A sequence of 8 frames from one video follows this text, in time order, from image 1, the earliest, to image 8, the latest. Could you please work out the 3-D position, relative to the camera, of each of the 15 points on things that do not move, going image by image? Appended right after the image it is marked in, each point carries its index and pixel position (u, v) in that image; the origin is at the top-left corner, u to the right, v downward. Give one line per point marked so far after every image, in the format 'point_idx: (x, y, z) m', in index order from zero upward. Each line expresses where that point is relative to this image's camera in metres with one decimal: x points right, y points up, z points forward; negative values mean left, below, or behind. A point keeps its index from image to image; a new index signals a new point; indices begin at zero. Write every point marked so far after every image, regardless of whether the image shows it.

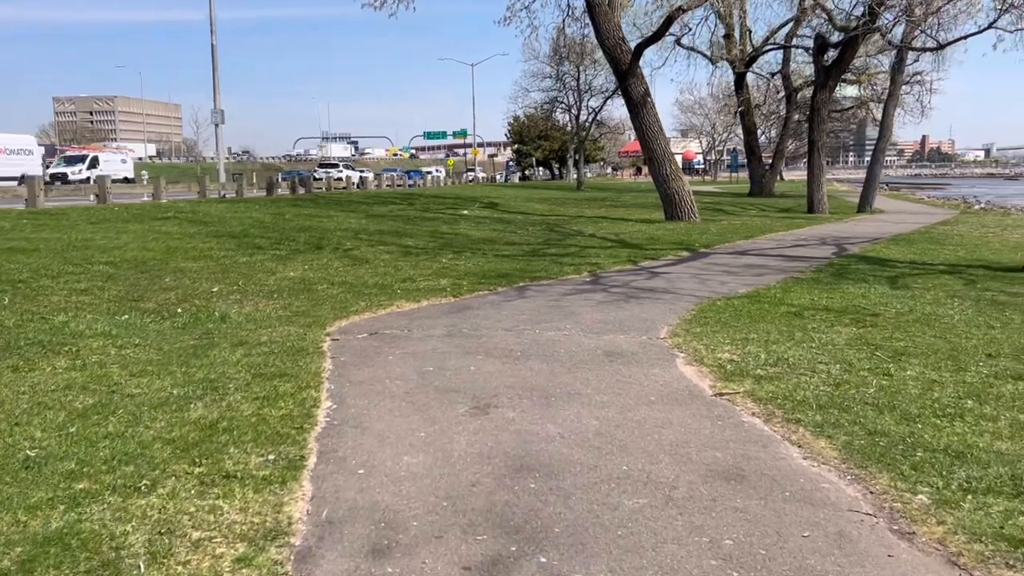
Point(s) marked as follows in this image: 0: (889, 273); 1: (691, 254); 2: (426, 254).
0: (+4.8, +0.2, +11.5) m
1: (+2.8, +0.5, +14.3) m
2: (-1.3, +0.5, +13.1) m
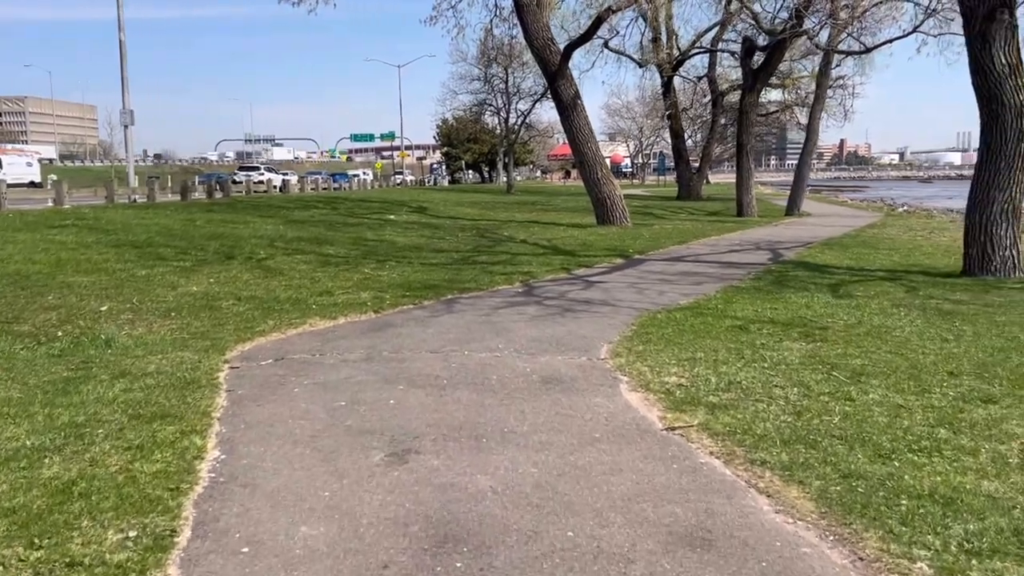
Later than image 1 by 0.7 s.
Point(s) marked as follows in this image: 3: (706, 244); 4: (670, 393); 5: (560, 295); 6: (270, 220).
0: (+3.9, +0.1, +11.2) m
1: (+1.7, +0.4, +13.8) m
2: (-2.2, +0.3, +12.2) m
3: (+3.7, +0.8, +17.1) m
4: (+0.9, -0.6, +5.4) m
5: (+0.5, -0.1, +9.9) m
6: (-5.3, +1.5, +19.7) m
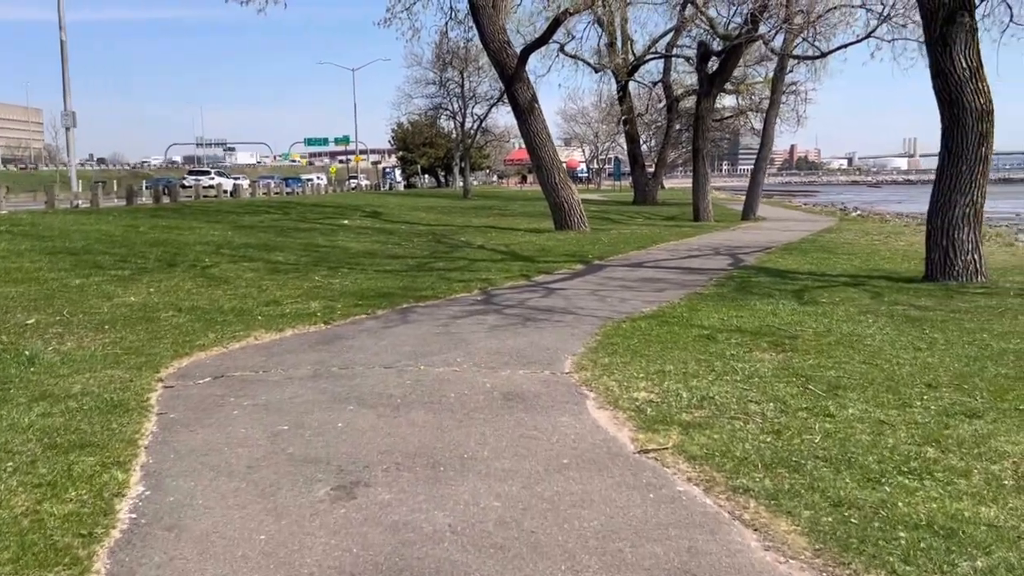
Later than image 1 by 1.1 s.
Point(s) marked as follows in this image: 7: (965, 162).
0: (+3.4, 0.0, +11.0) m
1: (+1.1, +0.3, +13.5) m
2: (-2.8, +0.2, +11.7) m
3: (+2.9, +0.7, +16.9) m
4: (+0.7, -0.7, +5.1) m
5: (+0.1, -0.2, +9.5) m
6: (-6.2, +1.3, +19.1) m
7: (+5.7, +1.6, +11.2) m
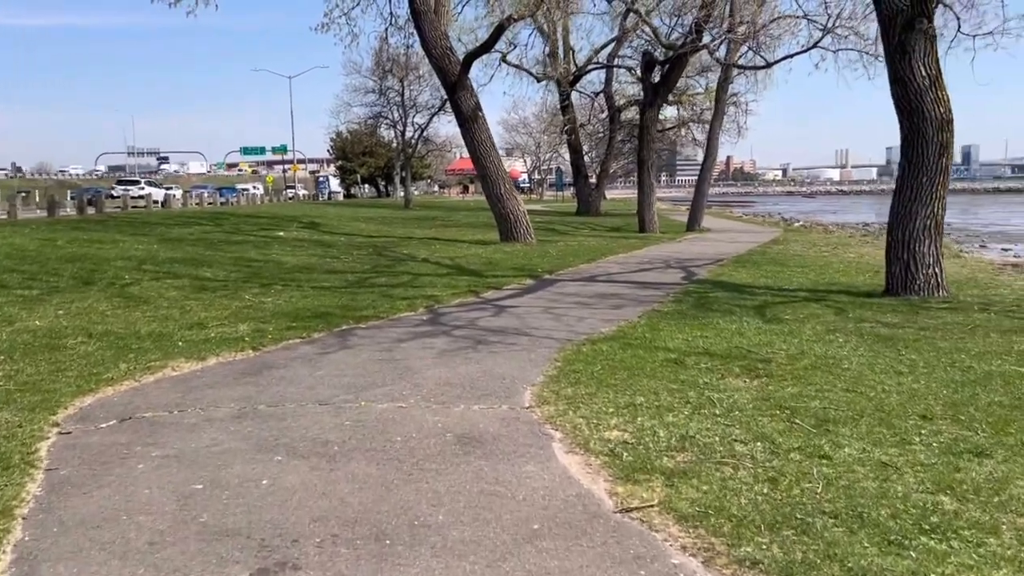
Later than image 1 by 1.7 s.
0: (+2.8, -0.2, +10.5) m
1: (+0.3, +0.1, +12.9) m
2: (-3.5, 0.0, +10.9) m
3: (+1.9, +0.5, +16.4) m
4: (+0.5, -0.8, +4.4) m
5: (-0.4, -0.3, +8.9) m
6: (-7.3, +1.0, +18.0) m
7: (+5.0, +1.4, +10.9) m
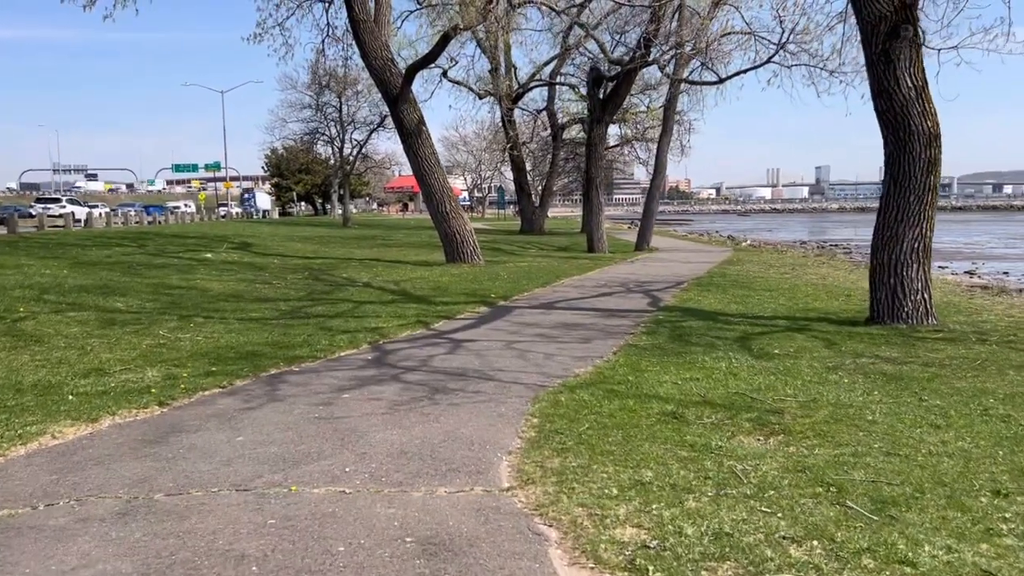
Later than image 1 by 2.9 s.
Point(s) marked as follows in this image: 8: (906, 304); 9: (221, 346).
0: (+2.4, -0.5, +9.5) m
1: (-0.3, -0.3, +11.7) m
2: (-3.9, -0.4, +9.5) m
3: (+1.0, 0.0, +15.3) m
4: (+0.5, -1.0, +3.3) m
5: (-0.8, -0.6, +7.7) m
6: (-8.3, +0.5, +16.3) m
7: (+4.5, +1.1, +10.1) m
8: (+4.5, -0.2, +10.3) m
9: (-2.8, -0.5, +8.5) m
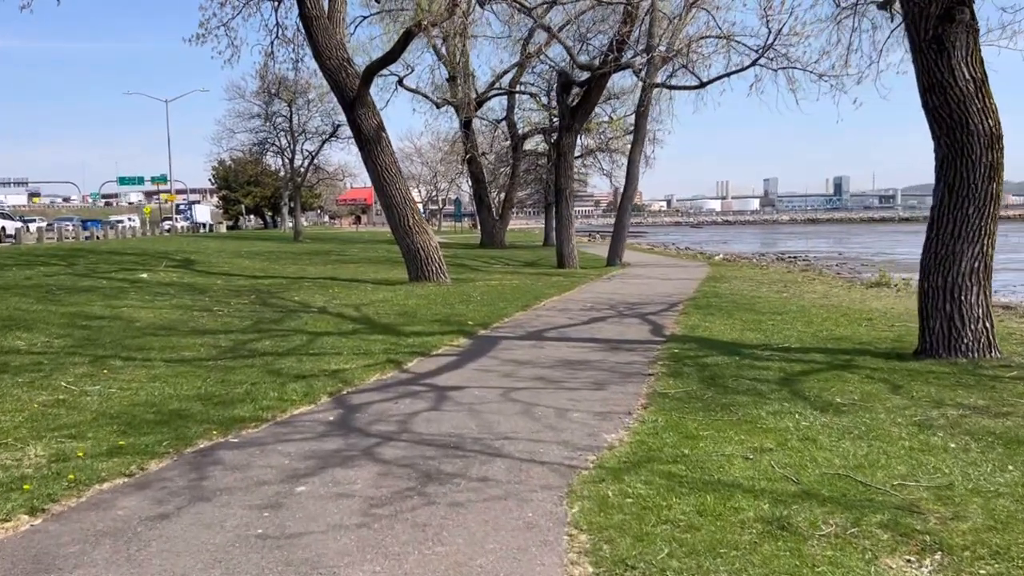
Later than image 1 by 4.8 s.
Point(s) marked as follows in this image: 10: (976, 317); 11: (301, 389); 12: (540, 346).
0: (+2.3, -0.8, +7.9) m
1: (-0.5, -0.6, +10.0) m
2: (-4.0, -0.7, +7.5) m
3: (+0.6, -0.3, +13.6) m
4: (+0.7, -1.2, +1.6) m
5: (-0.7, -0.9, +5.9) m
6: (-8.7, 0.0, +14.1) m
7: (+4.4, +0.8, +8.6) m
8: (+4.4, -0.5, +8.8) m
9: (-2.8, -0.8, +6.6) m
10: (+4.5, -0.3, +8.8) m
11: (-1.7, -0.8, +7.2) m
12: (+0.3, -0.6, +9.7) m
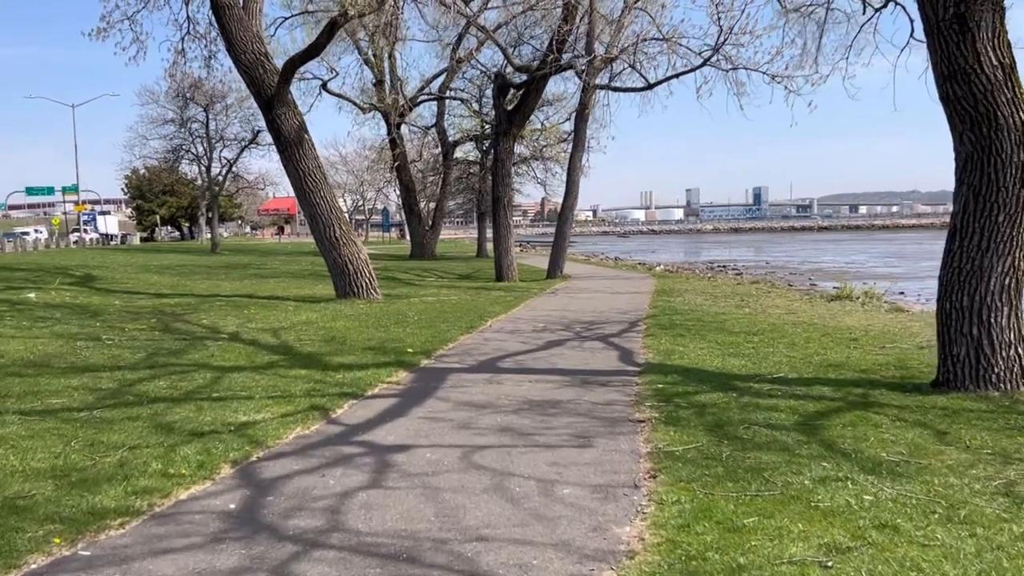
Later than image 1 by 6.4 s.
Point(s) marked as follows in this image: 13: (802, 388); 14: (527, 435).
0: (+2.0, -0.9, +6.5) m
1: (-0.9, -0.8, +8.3) m
2: (-4.2, -0.9, +5.6) m
3: (-0.1, -0.6, +12.0) m
4: (+0.9, -1.3, 0.0) m
5: (-0.9, -1.1, +4.2) m
6: (-9.5, -0.3, +11.8) m
7: (+4.0, +0.6, +7.4) m
8: (+4.0, -0.6, +7.5) m
9: (-2.9, -1.0, +4.8) m
10: (+4.1, -0.4, +7.5) m
11: (-1.9, -1.0, +5.5) m
12: (-0.1, -0.8, +8.1) m
13: (+2.5, -0.8, +7.8) m
14: (+0.1, -1.0, +6.0) m
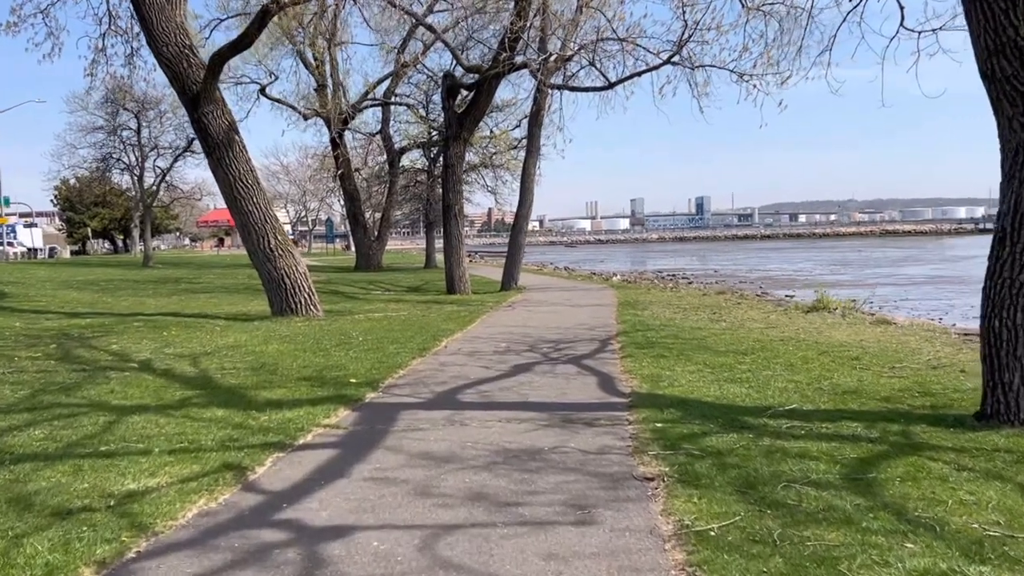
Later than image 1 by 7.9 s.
0: (+1.8, -1.0, +5.1) m
1: (-1.2, -1.0, +6.8) m
2: (-4.3, -1.1, +3.9) m
3: (-0.6, -0.8, +10.6) m
4: (+1.2, -1.4, -1.4) m
5: (-0.9, -1.2, +2.7) m
6: (-9.9, -0.6, +9.8) m
7: (+3.8, +0.5, +6.2) m
8: (+3.8, -0.7, +6.3) m
9: (-3.0, -1.2, +3.2) m
10: (+3.9, -0.5, +6.3) m
11: (-2.0, -1.1, +3.9) m
12: (-0.4, -1.0, +6.6) m
13: (+2.3, -1.0, +6.5) m
14: (0.0, -1.1, +4.6) m
